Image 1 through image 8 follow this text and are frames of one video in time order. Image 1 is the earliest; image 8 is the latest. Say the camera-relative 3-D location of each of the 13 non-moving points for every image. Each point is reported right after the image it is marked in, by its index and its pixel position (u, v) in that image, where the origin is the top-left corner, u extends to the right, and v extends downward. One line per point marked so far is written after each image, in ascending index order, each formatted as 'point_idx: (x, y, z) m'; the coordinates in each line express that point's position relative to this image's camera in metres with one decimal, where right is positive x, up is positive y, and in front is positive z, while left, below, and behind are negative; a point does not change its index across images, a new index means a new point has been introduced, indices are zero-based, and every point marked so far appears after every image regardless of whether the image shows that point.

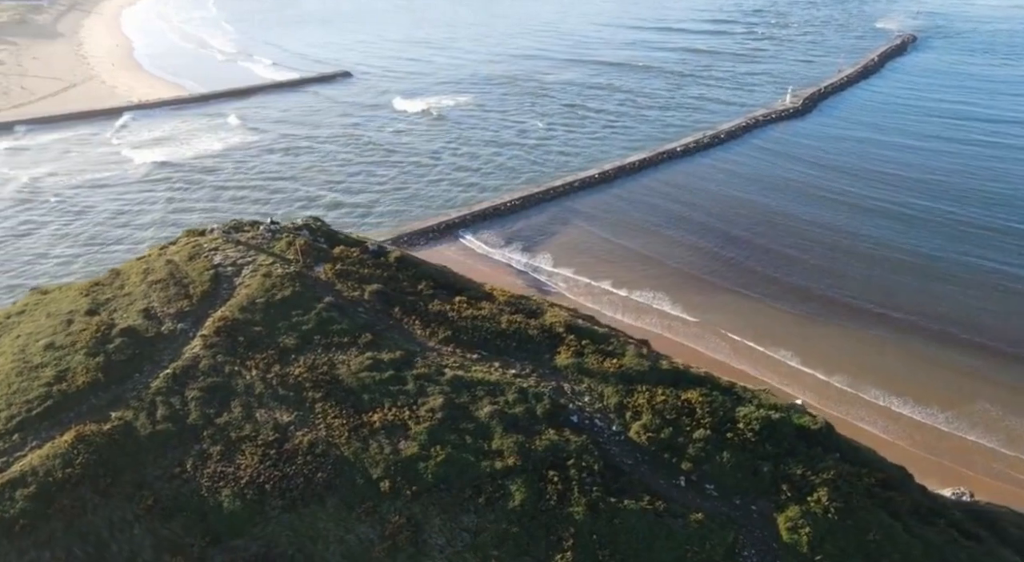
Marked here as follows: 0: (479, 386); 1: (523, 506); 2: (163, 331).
0: (-0.5, -1.5, +9.9) m
1: (+0.1, -2.7, +8.4) m
2: (-5.4, -0.8, +10.6) m
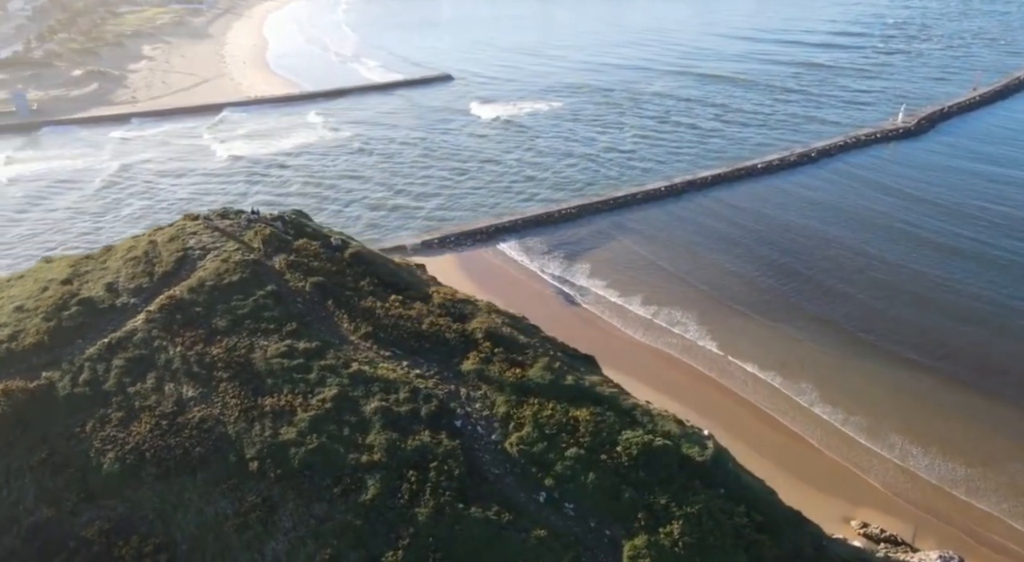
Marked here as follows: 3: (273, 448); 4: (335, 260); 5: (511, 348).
0: (-2.0, -1.5, +10.2) m
1: (-1.7, -2.7, +8.6) m
2: (-6.7, -0.4, +11.7) m
3: (-3.2, -2.2, +9.2) m
4: (-3.3, +0.4, +12.9) m
5: (0.0, -1.1, +11.0) m
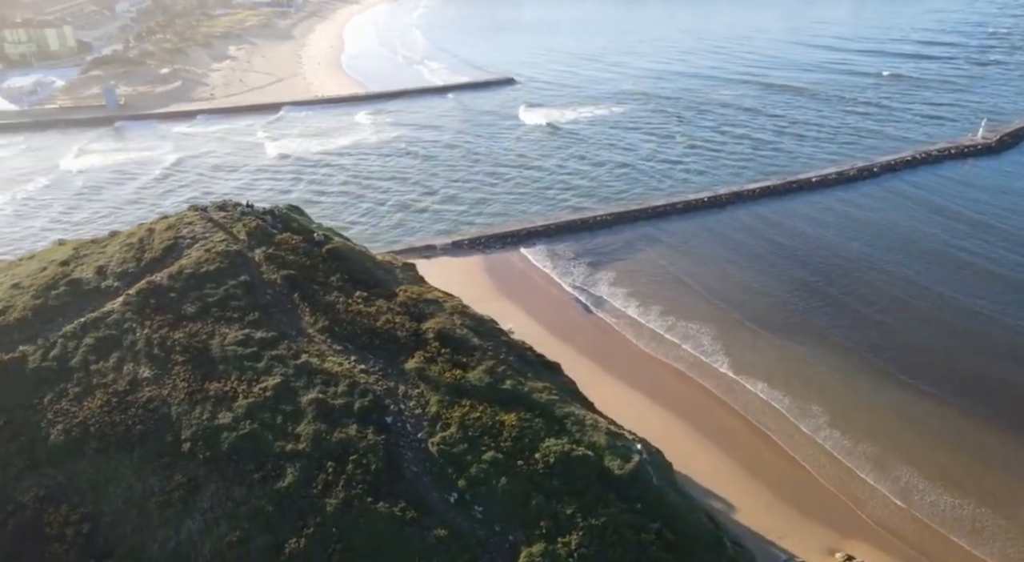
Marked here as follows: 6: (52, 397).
0: (-2.9, -1.4, +10.4) m
1: (-2.9, -2.6, +8.9) m
2: (-7.3, -0.1, +12.4) m
3: (-4.2, -2.1, +9.6) m
4: (-3.8, +0.5, +13.2) m
5: (-0.8, -1.1, +11.1) m
6: (-6.8, -1.7, +10.3) m
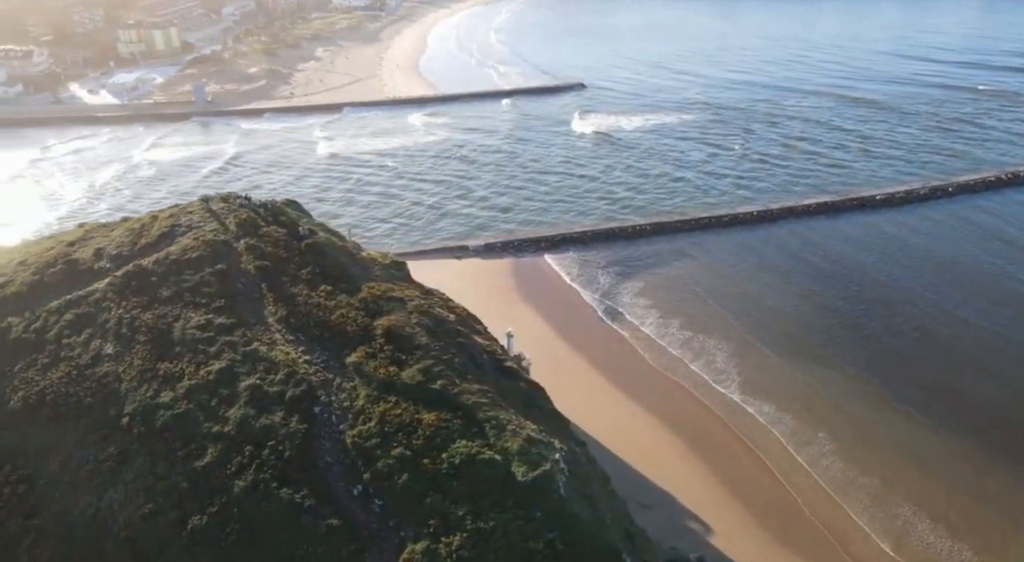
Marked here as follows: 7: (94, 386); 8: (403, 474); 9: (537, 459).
0: (-3.9, -1.3, +10.8) m
1: (-4.1, -2.5, +9.3) m
2: (-8.0, +0.2, +13.3) m
3: (-5.3, -1.8, +10.1) m
4: (-4.4, +0.7, +13.7) m
5: (-1.8, -1.1, +11.2) m
6: (-7.8, -1.4, +11.1) m
7: (-6.4, -1.6, +10.6) m
8: (-1.4, -2.5, +8.9) m
9: (+0.3, -2.4, +9.3) m
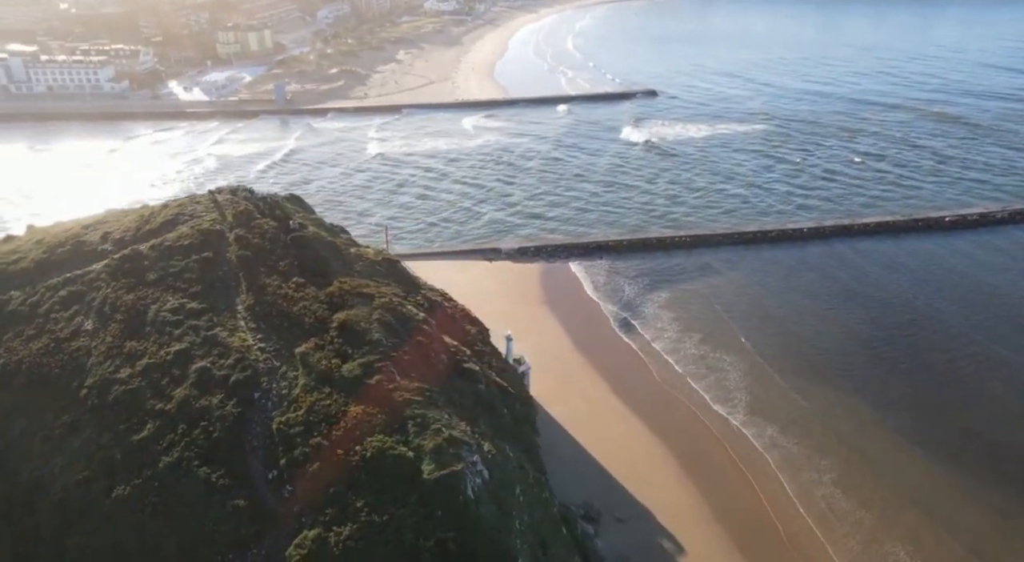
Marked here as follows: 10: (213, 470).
0: (-4.8, -1.1, +11.4) m
1: (-5.2, -2.3, +9.8) m
2: (-8.5, +0.6, +14.3) m
3: (-6.3, -1.6, +10.8) m
4: (-4.9, +0.8, +14.3) m
5: (-2.6, -1.0, +11.5) m
6: (-8.7, -1.0, +12.1) m
7: (-7.3, -1.3, +11.4) m
8: (-2.6, -2.4, +9.2) m
9: (-0.8, -2.4, +9.3) m
10: (-4.0, -2.5, +9.3) m
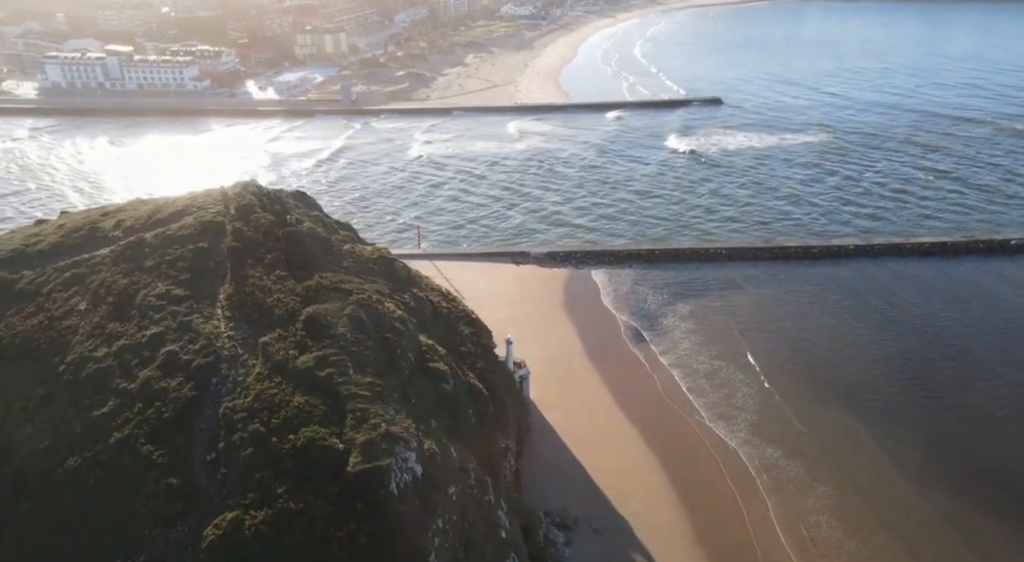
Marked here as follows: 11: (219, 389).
0: (-5.5, -0.9, +11.9) m
1: (-6.2, -2.0, +10.4) m
2: (-8.9, +1.0, +15.2) m
3: (-7.1, -1.3, +11.5) m
4: (-5.2, +1.0, +14.9) m
5: (-3.3, -0.9, +11.9) m
6: (-9.3, -0.6, +13.0) m
7: (-8.0, -1.0, +12.2) m
8: (-3.6, -2.3, +9.5) m
9: (-1.8, -2.3, +9.5) m
10: (-5.0, -2.3, +9.8) m
11: (-4.5, -1.7, +10.7) m
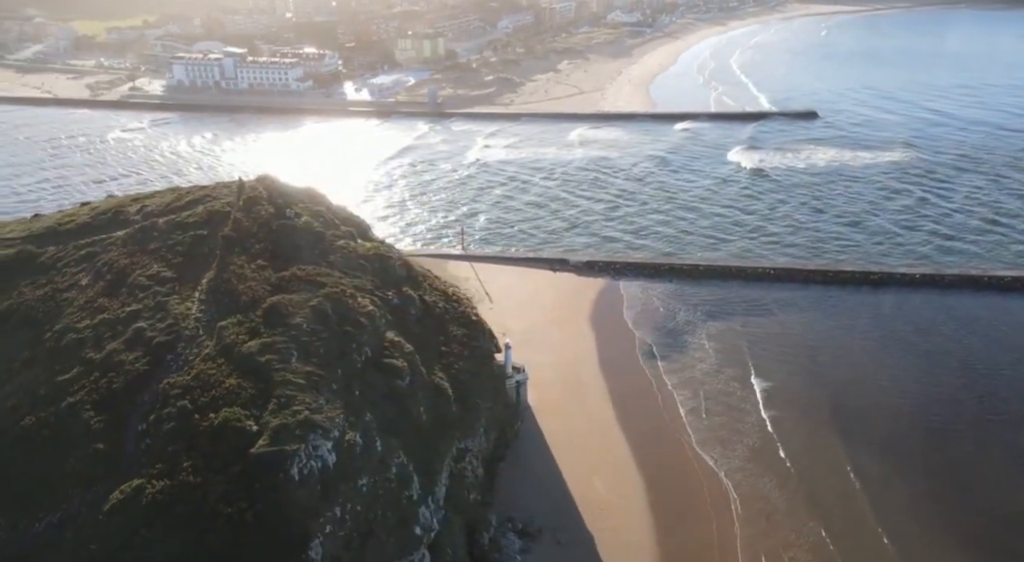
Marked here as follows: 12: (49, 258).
0: (-6.4, -0.6, +12.8) m
1: (-7.3, -1.7, +11.4) m
2: (-9.1, +1.4, +16.5) m
3: (-8.1, -0.9, +12.6) m
4: (-5.6, +1.3, +15.7) m
5: (-4.3, -0.7, +12.4) m
6: (-10.0, -0.1, +14.4) m
7: (-8.8, -0.5, +13.4) m
8: (-4.9, -2.1, +10.2) m
9: (-3.2, -2.2, +9.9) m
10: (-6.3, -2.0, +10.6) m
11: (-5.6, -1.4, +11.5) m
12: (-10.1, +0.5, +15.2) m
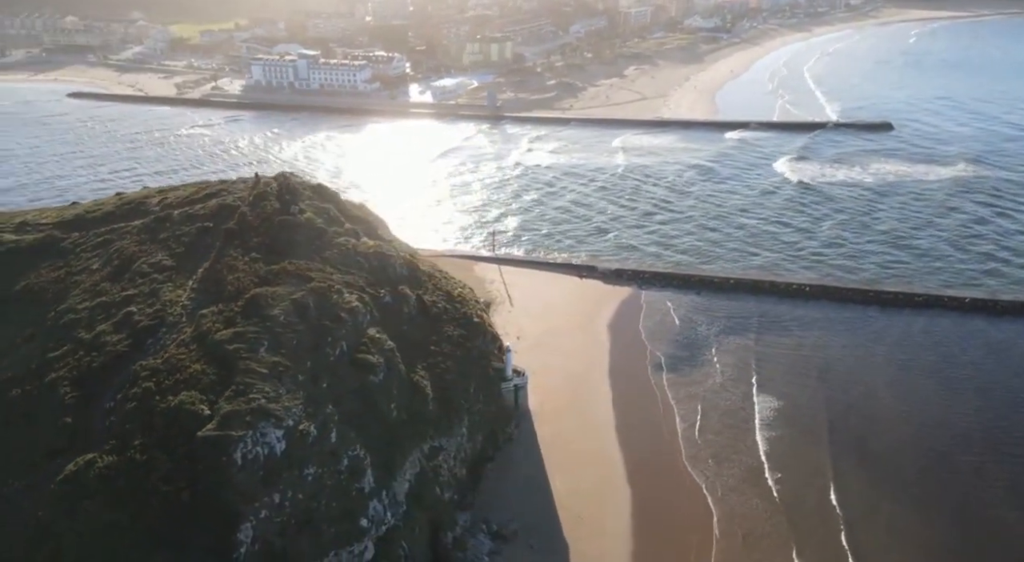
0: (-6.9, -0.3, +13.5) m
1: (-8.0, -1.4, +12.2) m
2: (-9.2, +1.8, +17.5) m
3: (-8.6, -0.6, +13.5) m
4: (-5.7, +1.4, +16.3) m
5: (-4.8, -0.6, +12.9) m
6: (-10.3, +0.3, +15.4) m
7: (-9.3, -0.2, +14.4) m
8: (-5.8, -1.9, +10.7) m
9: (-4.1, -2.1, +10.3) m
10: (-7.1, -1.8, +11.3) m
11: (-6.3, -1.2, +12.1) m
12: (-10.3, +0.9, +16.2) m
